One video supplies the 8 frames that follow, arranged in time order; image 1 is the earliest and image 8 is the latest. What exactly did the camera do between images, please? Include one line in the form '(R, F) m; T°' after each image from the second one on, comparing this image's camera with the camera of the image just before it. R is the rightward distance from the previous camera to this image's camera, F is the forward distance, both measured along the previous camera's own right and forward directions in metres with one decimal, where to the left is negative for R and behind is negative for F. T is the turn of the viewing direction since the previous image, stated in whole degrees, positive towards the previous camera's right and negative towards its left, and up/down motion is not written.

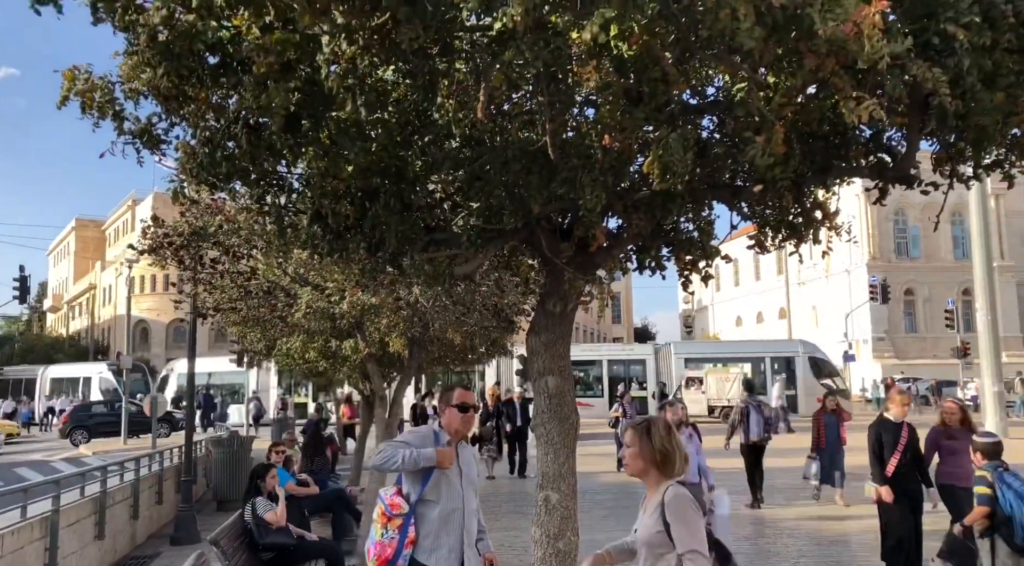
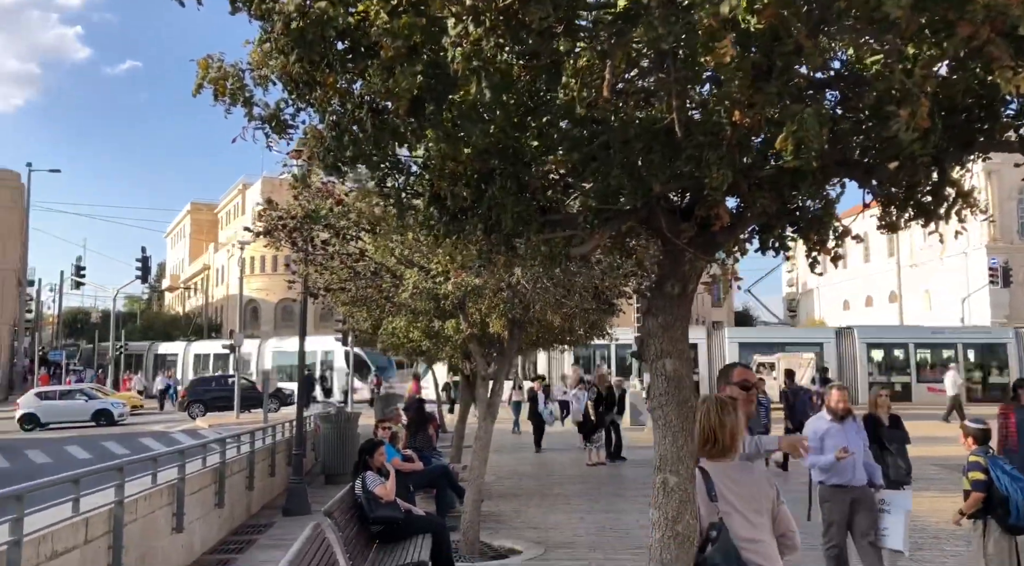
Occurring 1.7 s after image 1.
(-0.1, 0.0) m; -7°
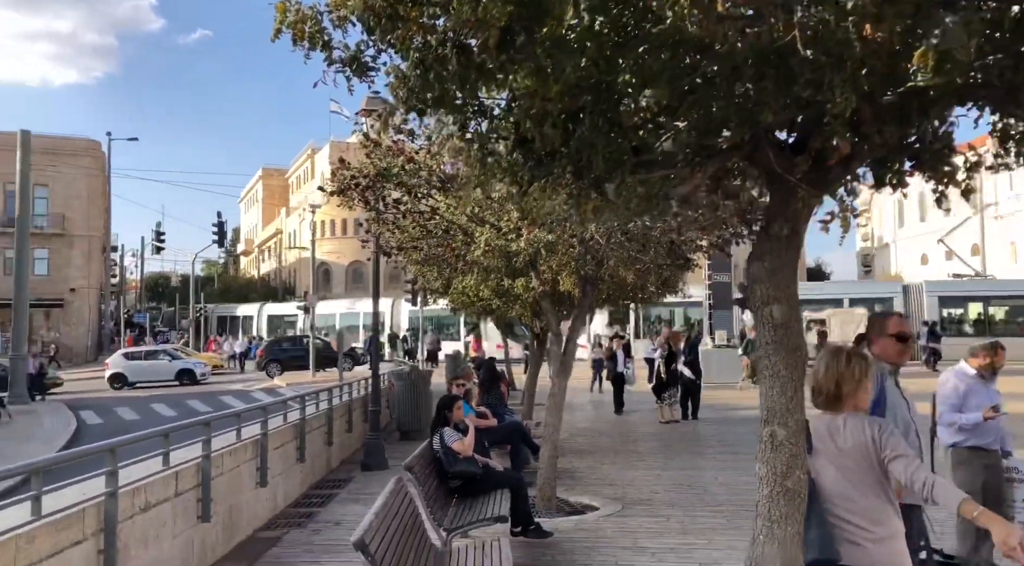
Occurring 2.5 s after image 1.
(-0.1, +0.1) m; -5°
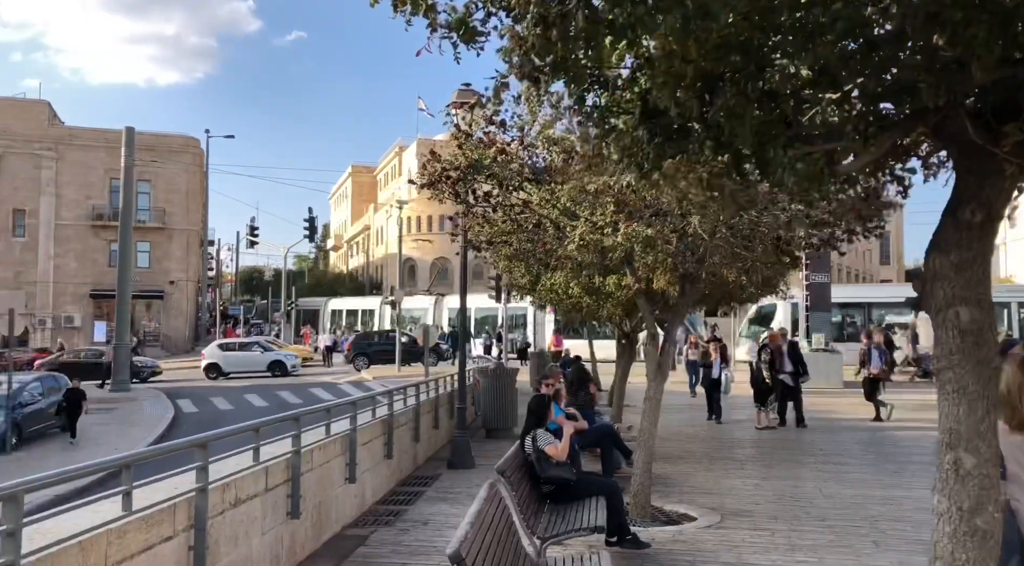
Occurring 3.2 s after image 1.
(-0.1, +0.4) m; -6°
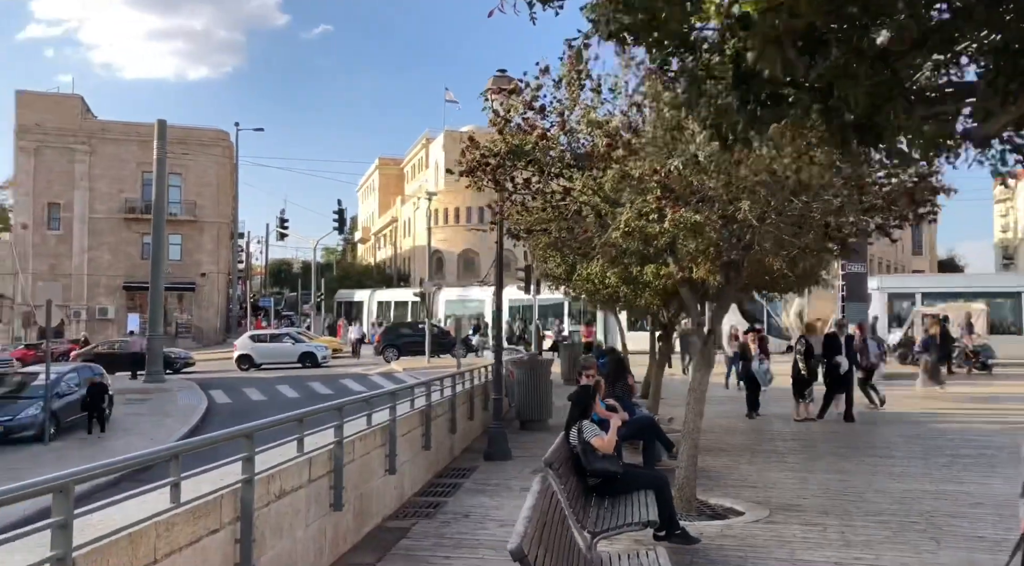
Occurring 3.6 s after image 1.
(-0.2, +0.2) m; -2°
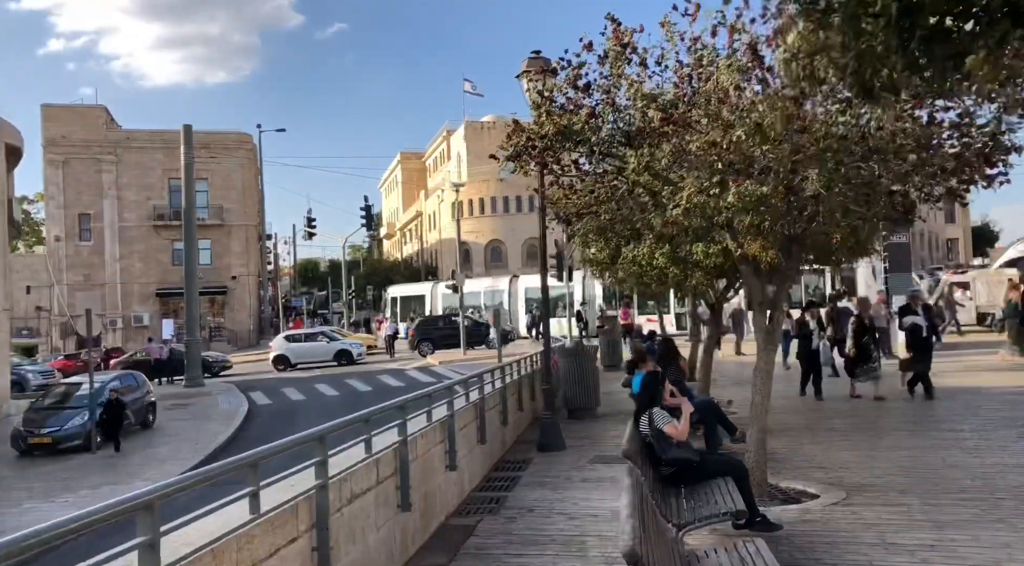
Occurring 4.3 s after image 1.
(-0.3, +0.3) m; -2°
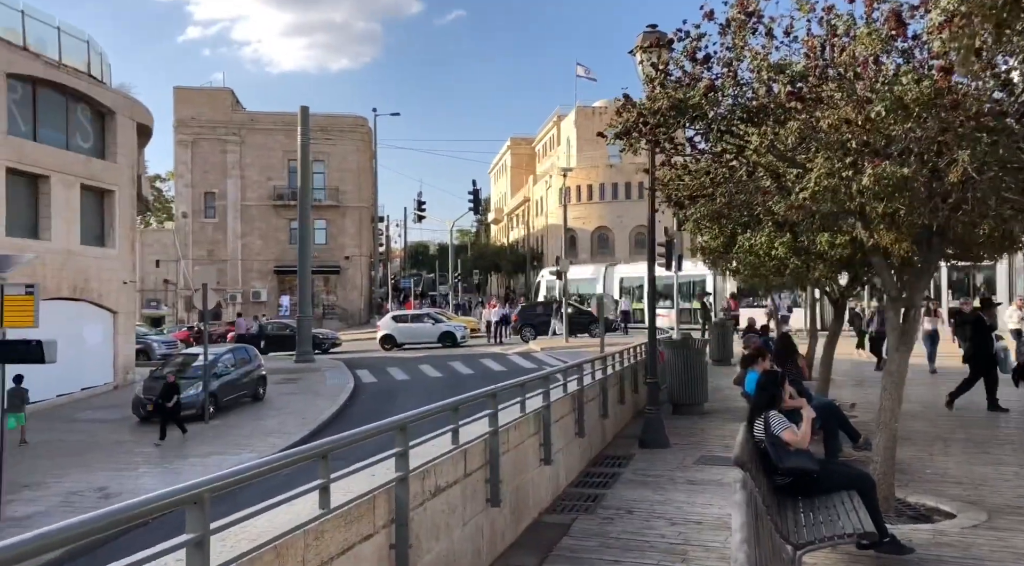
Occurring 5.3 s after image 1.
(0.0, +0.5) m; -8°
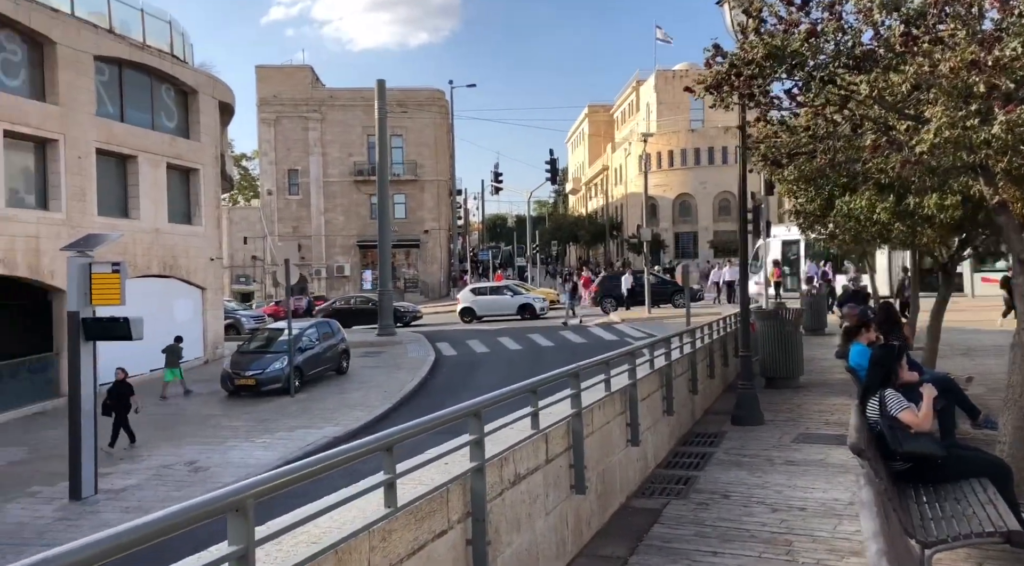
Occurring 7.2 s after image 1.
(0.0, +0.5) m; -6°
